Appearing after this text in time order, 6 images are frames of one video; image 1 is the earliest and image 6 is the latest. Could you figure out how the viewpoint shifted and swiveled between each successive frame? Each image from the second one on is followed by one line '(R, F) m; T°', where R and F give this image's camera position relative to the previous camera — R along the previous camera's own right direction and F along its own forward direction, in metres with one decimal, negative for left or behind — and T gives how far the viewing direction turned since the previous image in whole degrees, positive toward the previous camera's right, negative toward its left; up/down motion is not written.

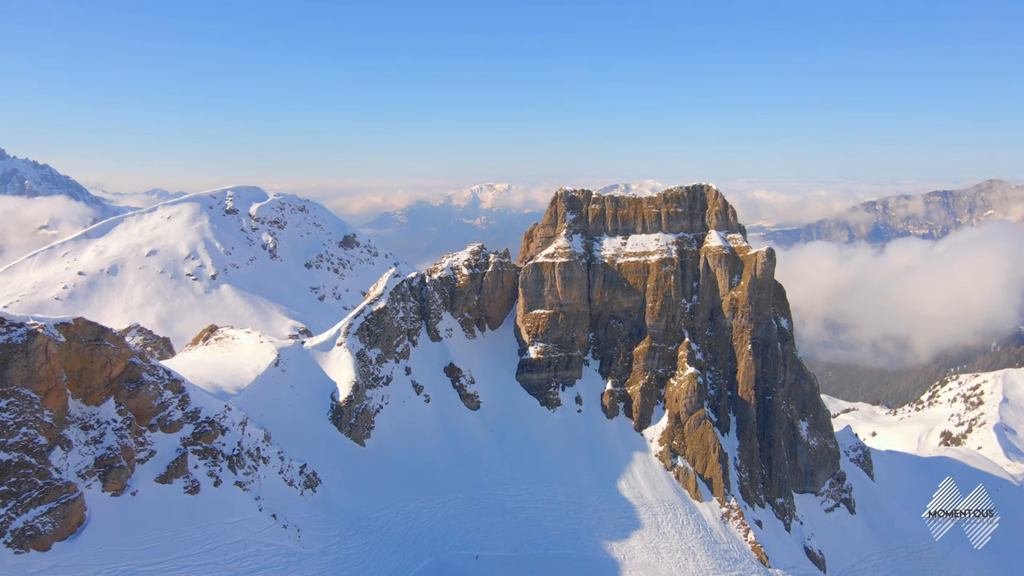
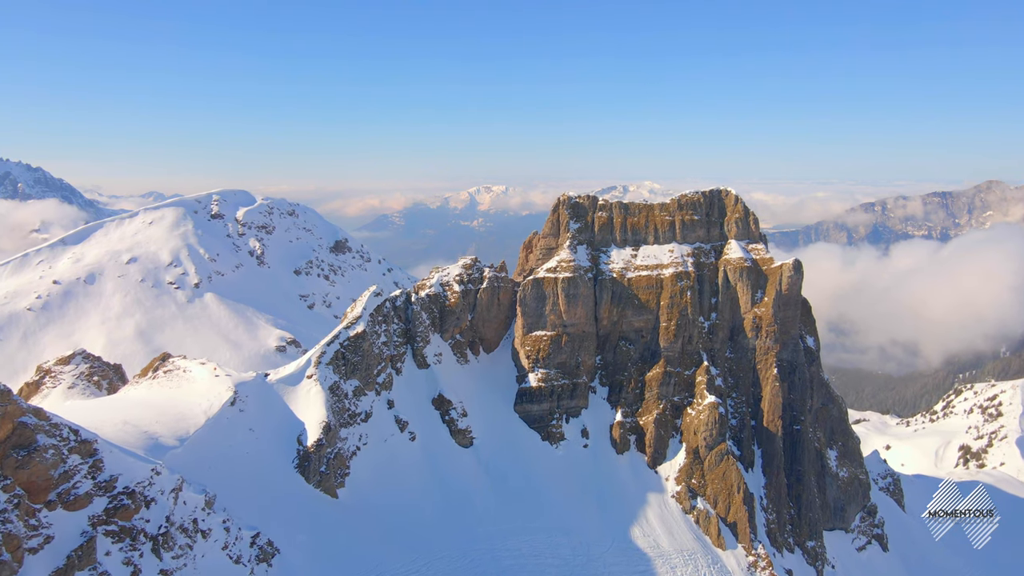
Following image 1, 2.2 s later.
(+0.5, +9.7) m; 0°
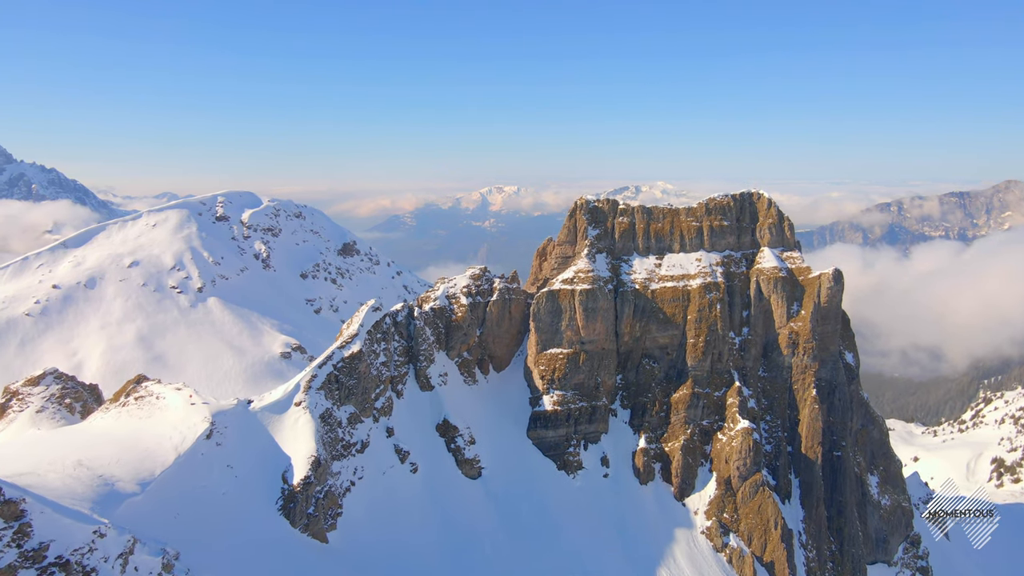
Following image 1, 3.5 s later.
(-0.1, +7.1) m; -1°
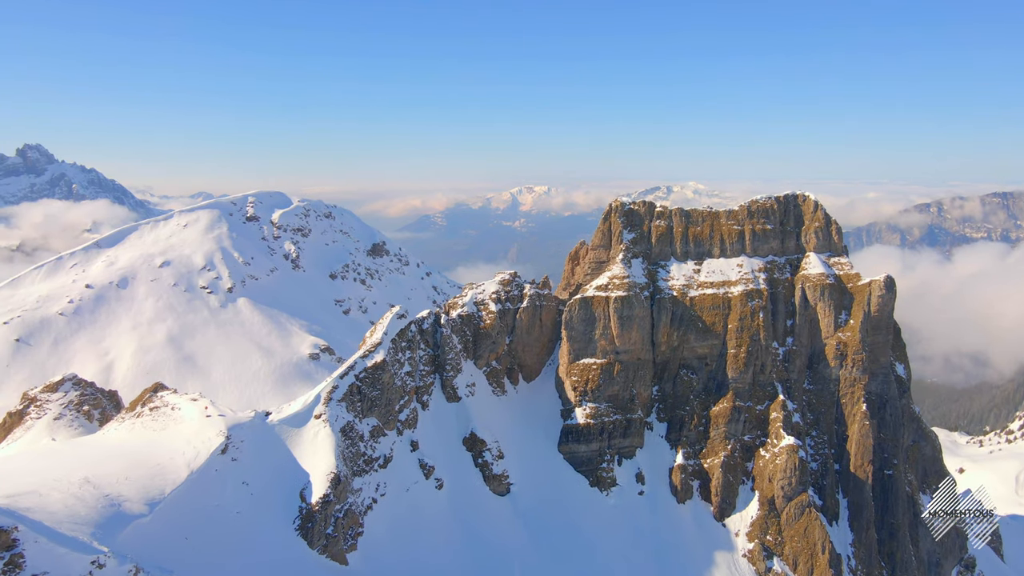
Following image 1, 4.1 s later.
(-0.7, +3.7) m; -3°
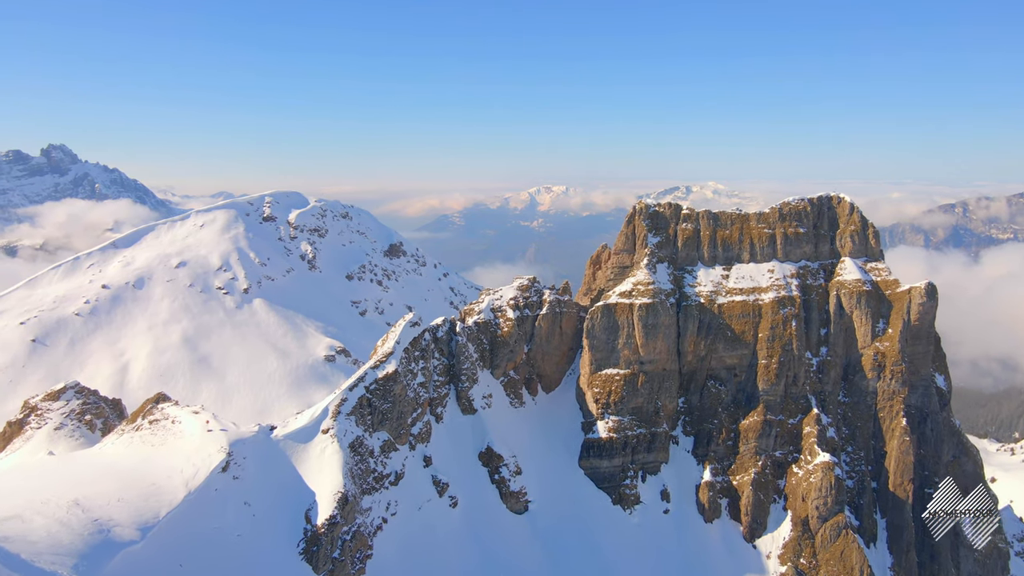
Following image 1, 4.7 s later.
(-0.4, +3.4) m; -2°
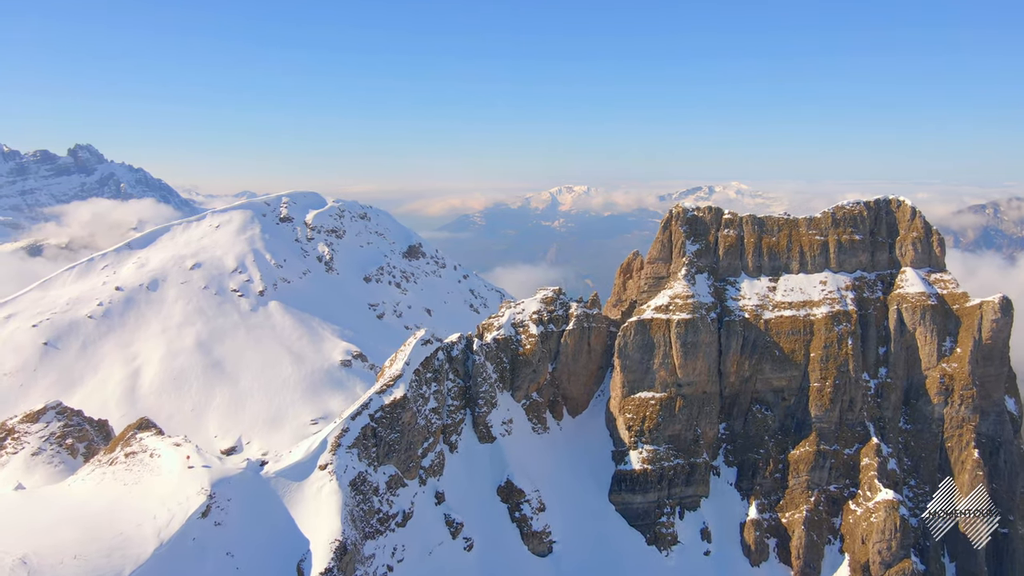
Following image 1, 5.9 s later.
(-0.4, +6.5) m; -2°
